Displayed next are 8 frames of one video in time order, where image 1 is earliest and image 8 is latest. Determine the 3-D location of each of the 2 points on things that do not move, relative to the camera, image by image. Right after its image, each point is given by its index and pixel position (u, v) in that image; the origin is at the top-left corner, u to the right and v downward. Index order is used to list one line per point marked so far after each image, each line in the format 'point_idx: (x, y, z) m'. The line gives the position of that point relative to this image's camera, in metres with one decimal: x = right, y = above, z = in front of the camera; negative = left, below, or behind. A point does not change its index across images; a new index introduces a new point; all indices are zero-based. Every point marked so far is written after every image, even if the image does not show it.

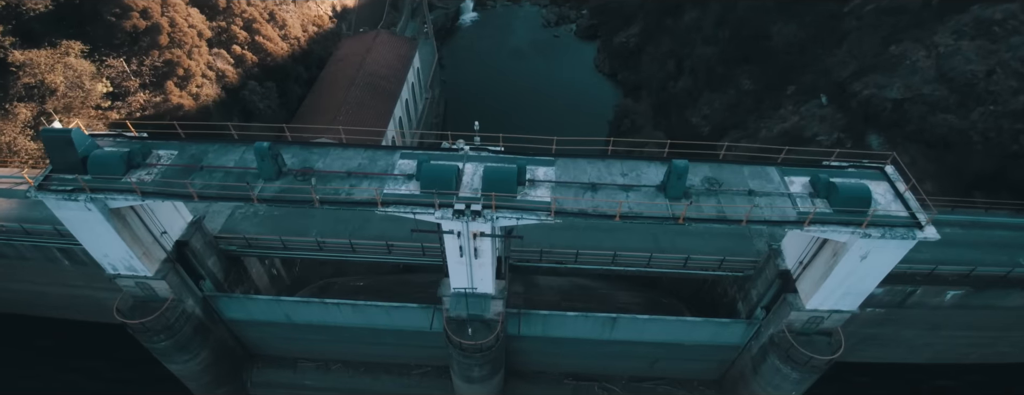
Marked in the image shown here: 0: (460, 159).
0: (-1.9, +0.9, +18.5) m
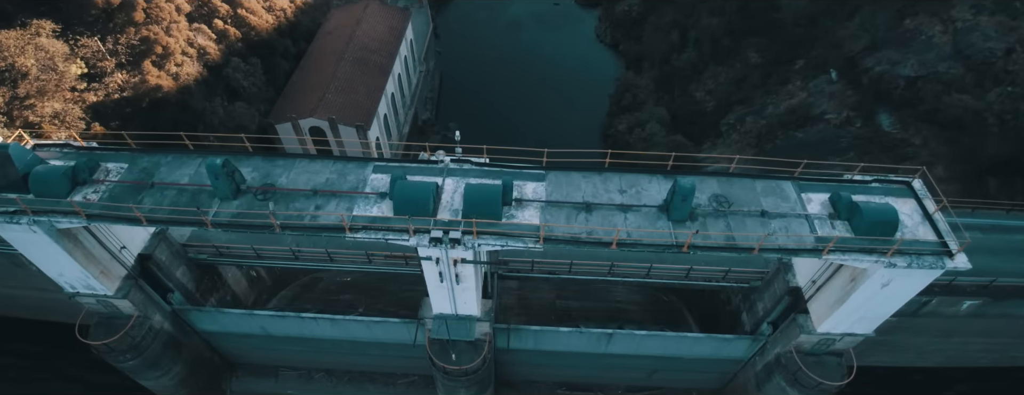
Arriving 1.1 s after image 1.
0: (-2.4, +0.4, +16.8) m
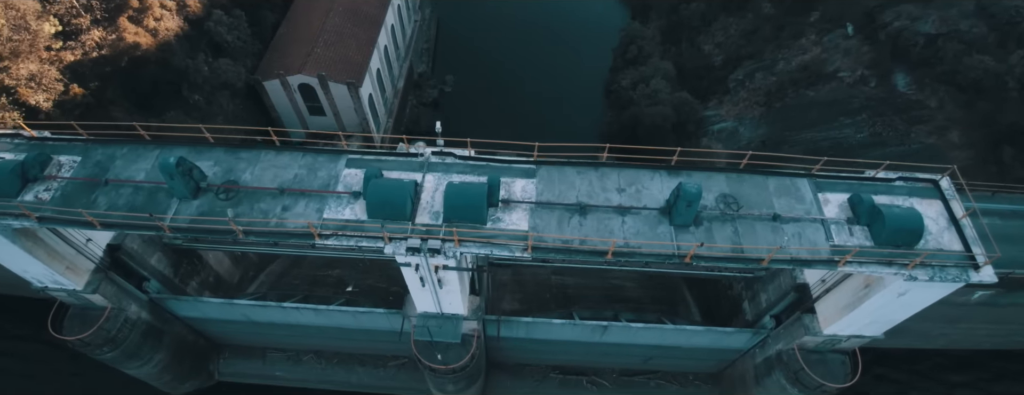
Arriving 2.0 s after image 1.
0: (-2.7, +0.6, +15.4) m
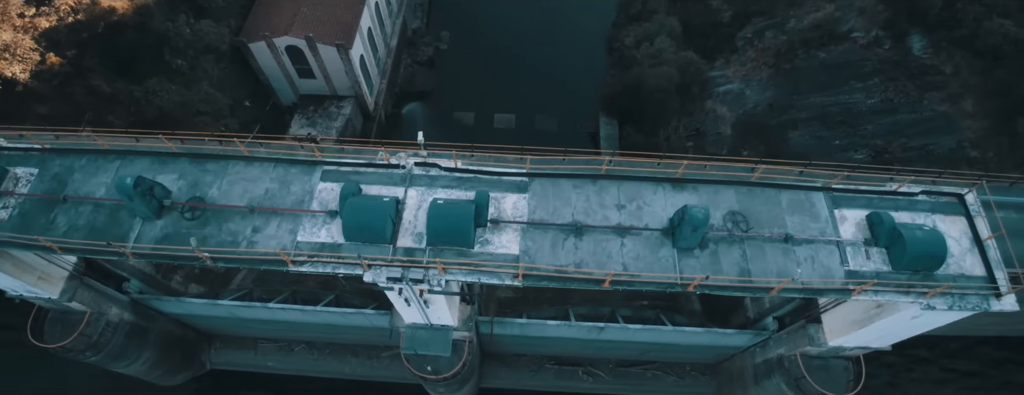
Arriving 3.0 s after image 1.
0: (-2.9, +0.2, +14.2) m
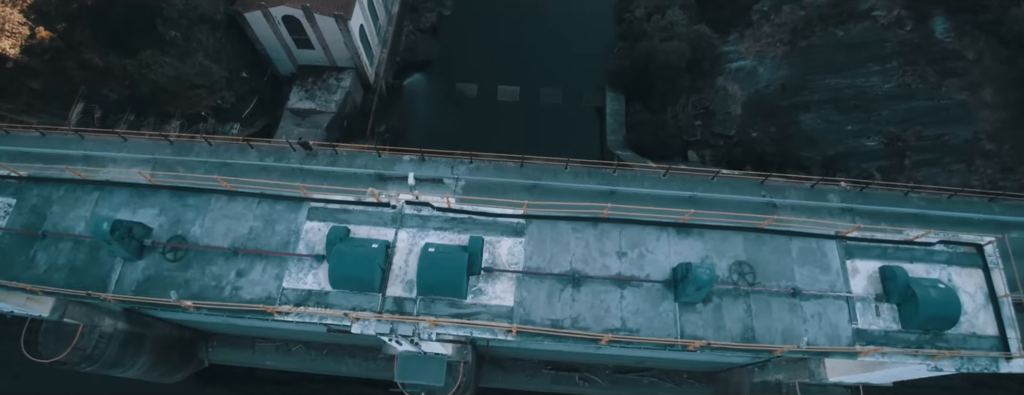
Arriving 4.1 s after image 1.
0: (-3.0, -0.7, +13.6) m
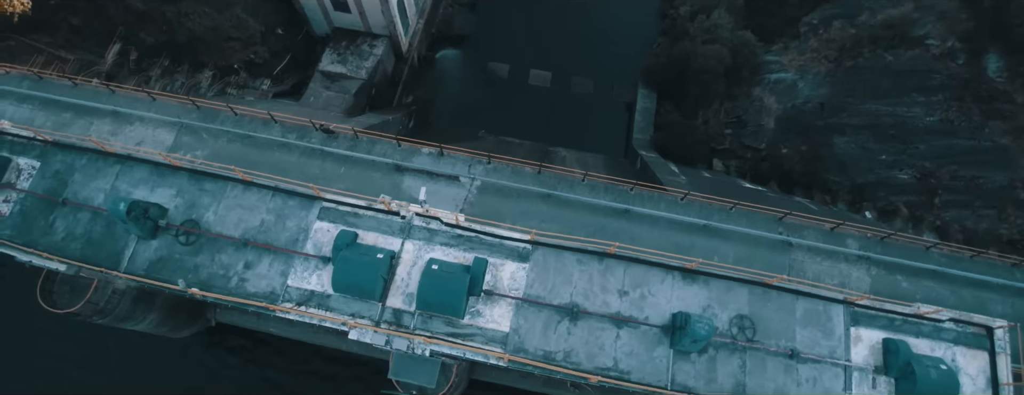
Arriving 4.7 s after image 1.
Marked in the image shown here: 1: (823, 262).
0: (-2.8, -0.8, +13.7) m
1: (+11.1, -2.3, +19.4) m
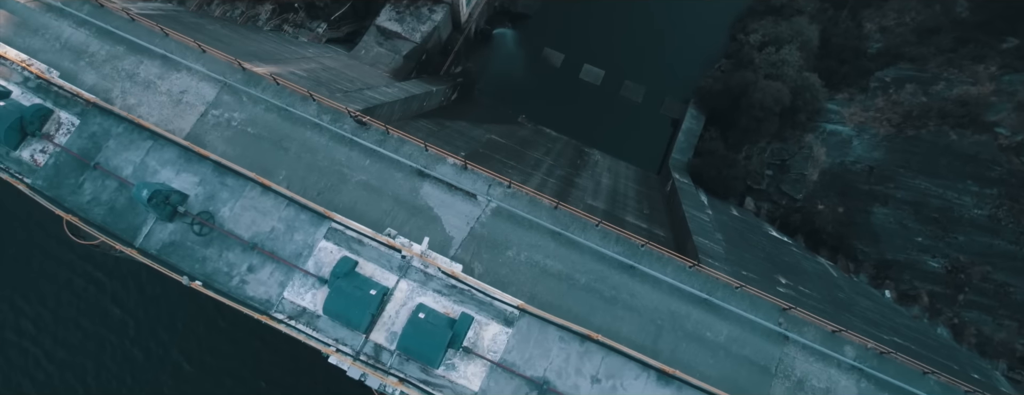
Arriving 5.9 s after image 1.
0: (-2.9, -1.7, +14.1) m
1: (+10.7, -5.8, +19.2) m
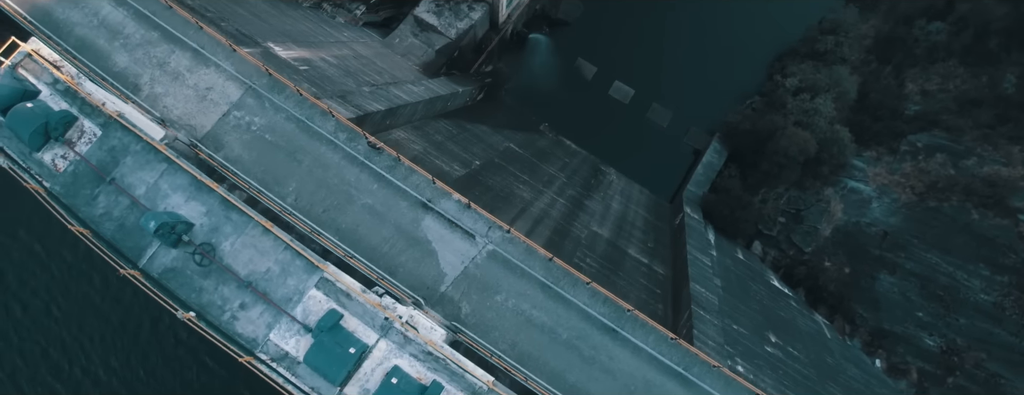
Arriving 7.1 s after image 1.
0: (-3.4, -3.2, +14.6) m
1: (+9.5, -9.1, +19.5) m
